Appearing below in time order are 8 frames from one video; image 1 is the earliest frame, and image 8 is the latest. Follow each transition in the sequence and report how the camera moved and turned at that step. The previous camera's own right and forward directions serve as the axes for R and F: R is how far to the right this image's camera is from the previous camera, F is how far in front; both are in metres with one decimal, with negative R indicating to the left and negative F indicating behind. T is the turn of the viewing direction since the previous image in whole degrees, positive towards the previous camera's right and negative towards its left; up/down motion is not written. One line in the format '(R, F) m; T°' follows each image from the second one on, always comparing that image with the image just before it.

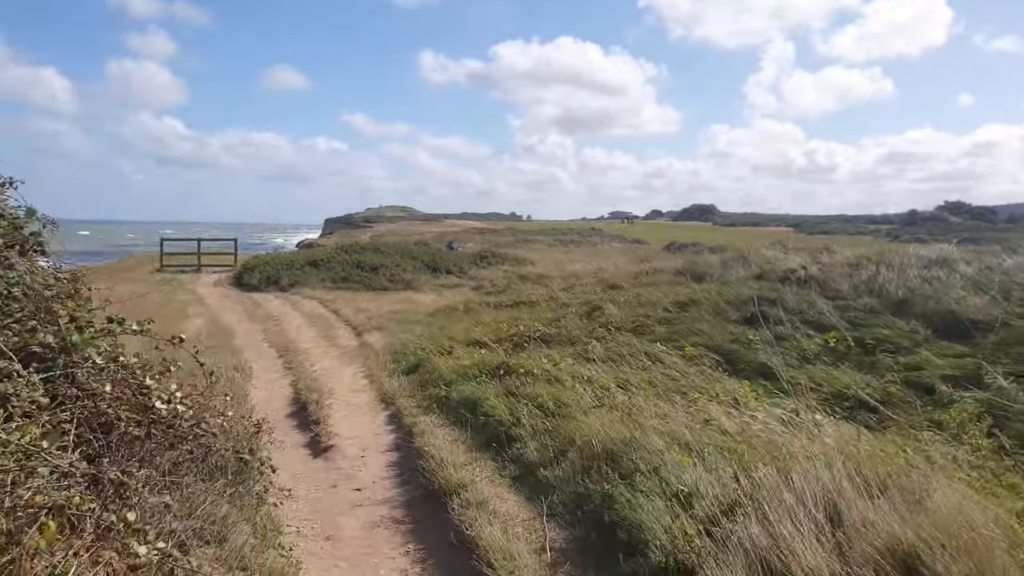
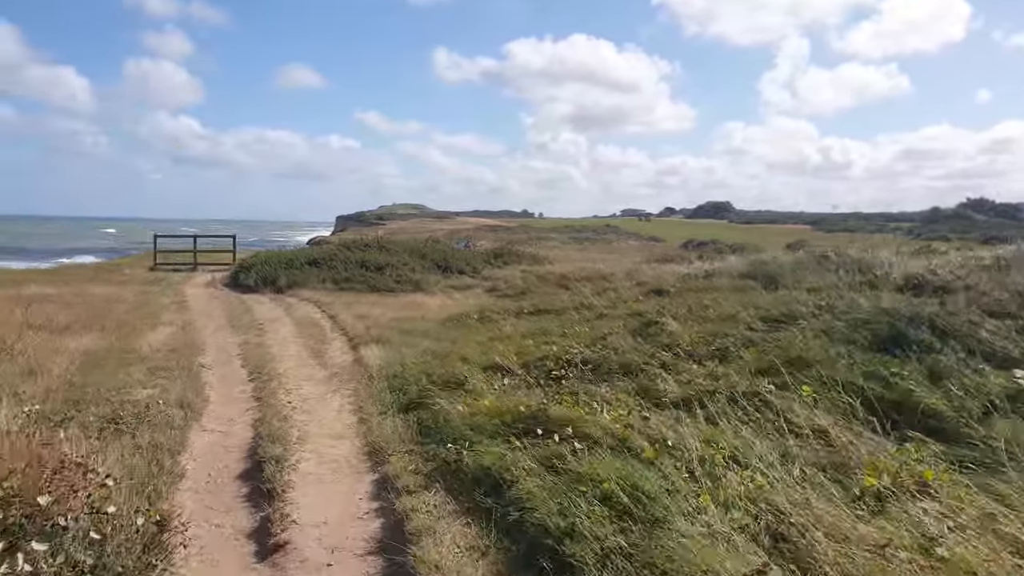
(-0.2, +2.5) m; -1°
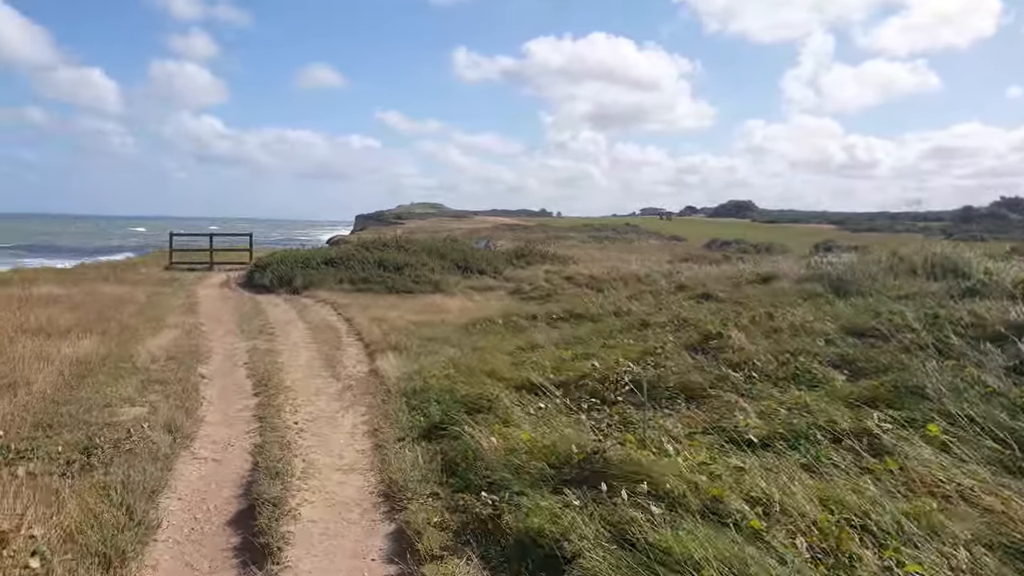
(-0.2, +1.1) m; -1°
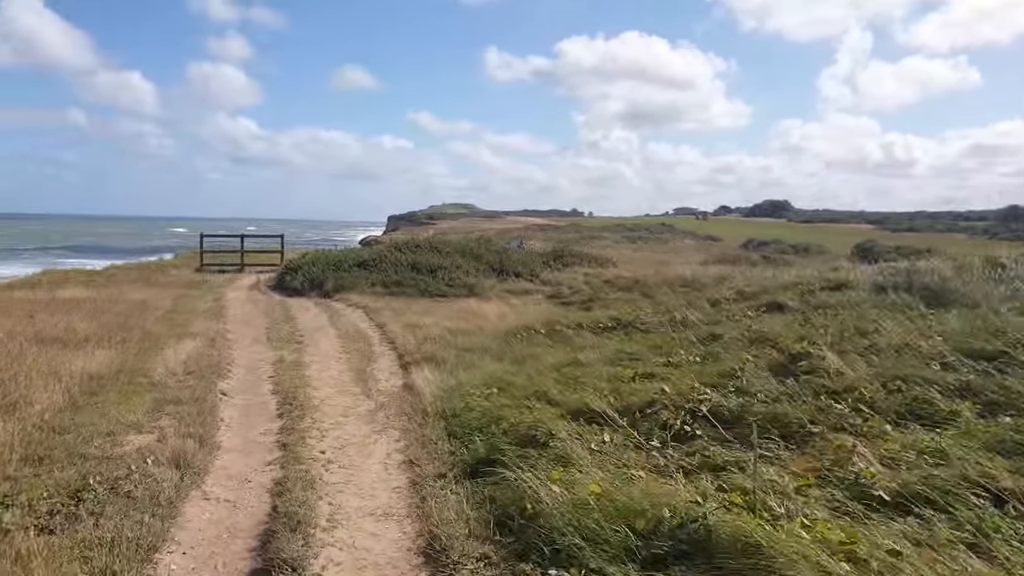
(-0.2, +0.9) m; -2°
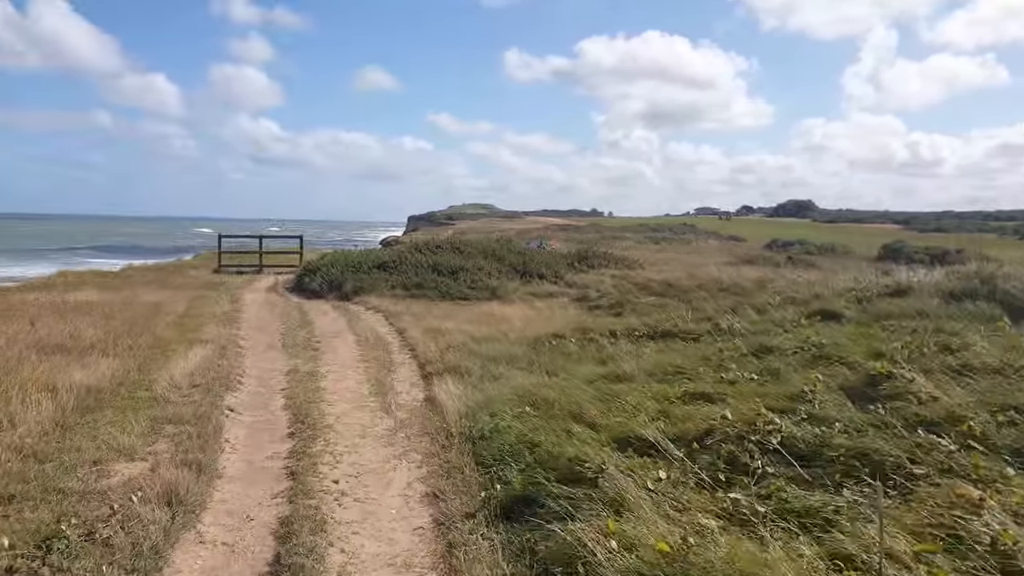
(-0.1, +0.8) m; -1°
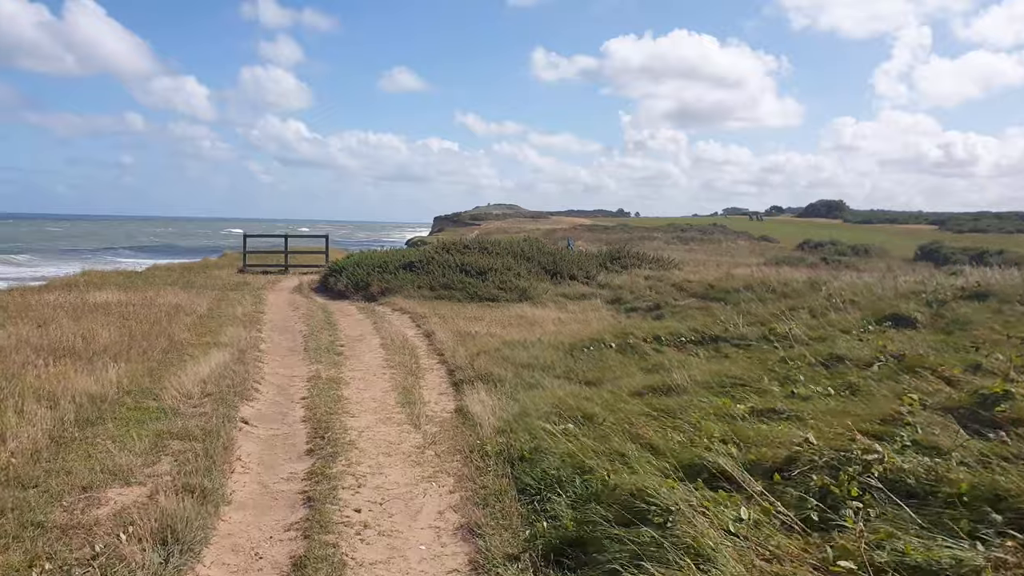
(-0.1, +0.8) m; -2°
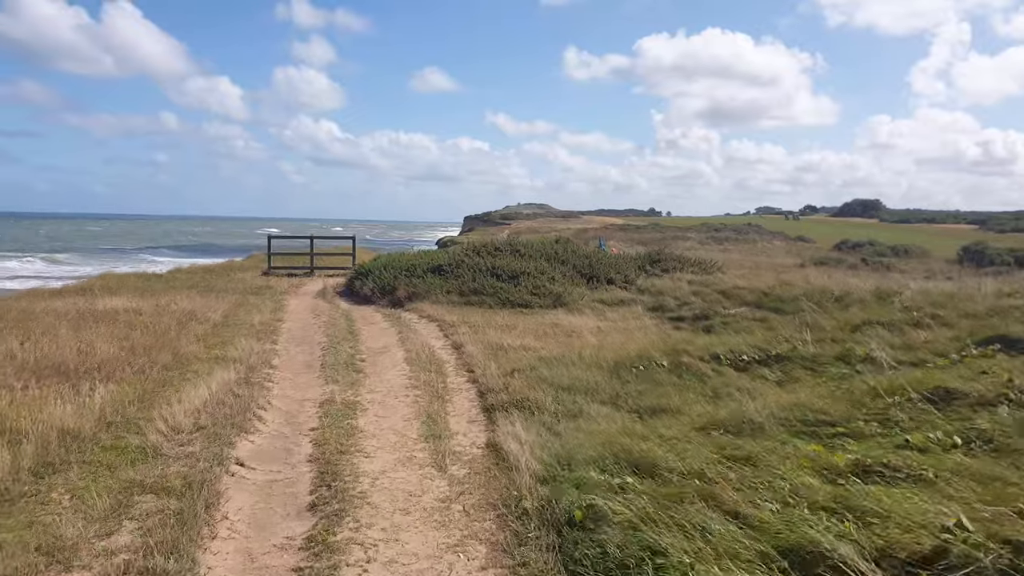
(-0.1, +1.2) m; -2°
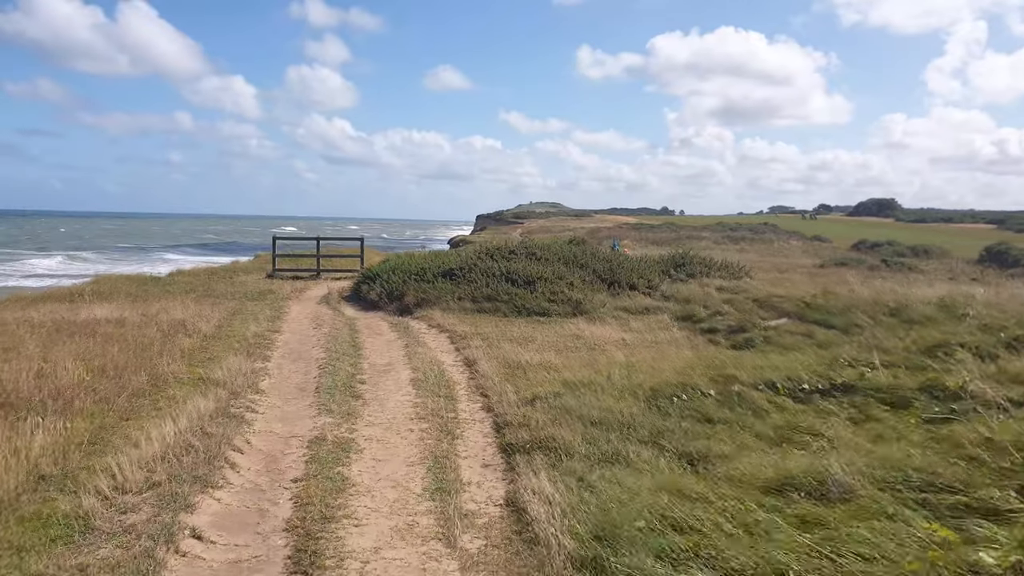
(-0.1, +1.4) m; -1°
